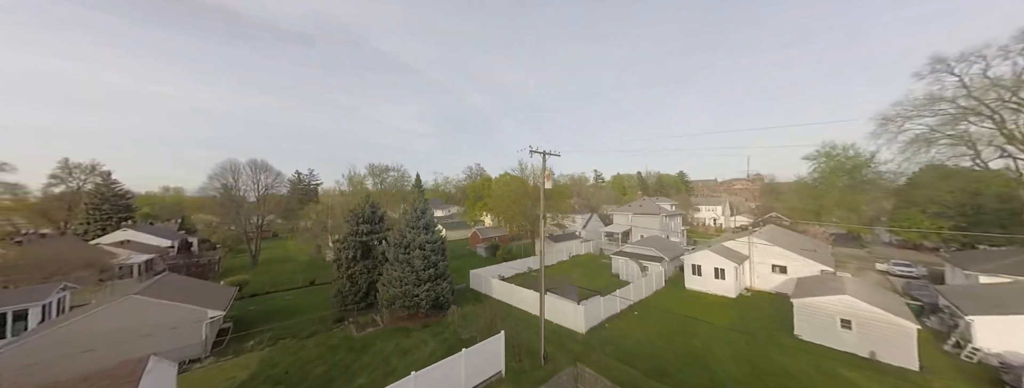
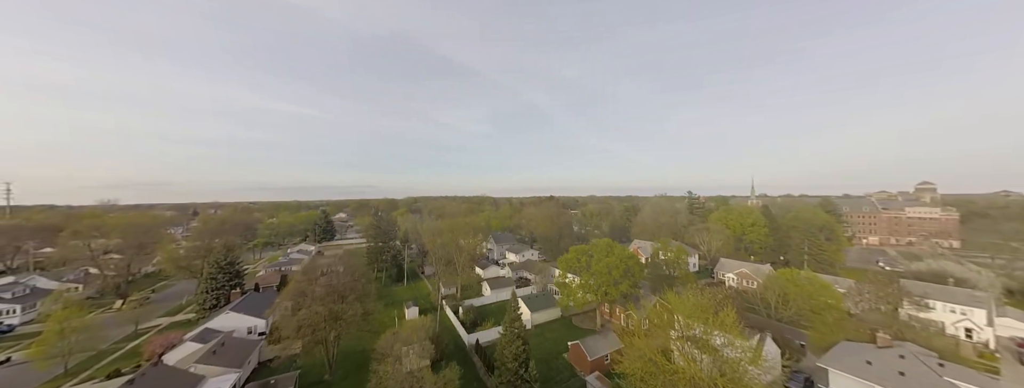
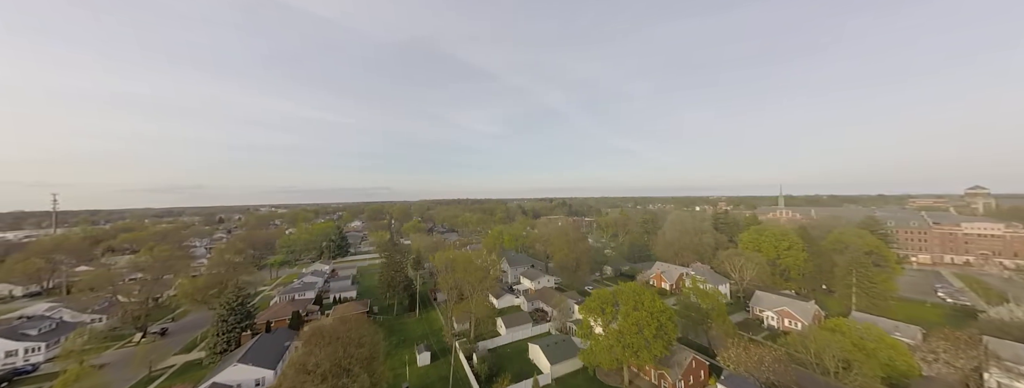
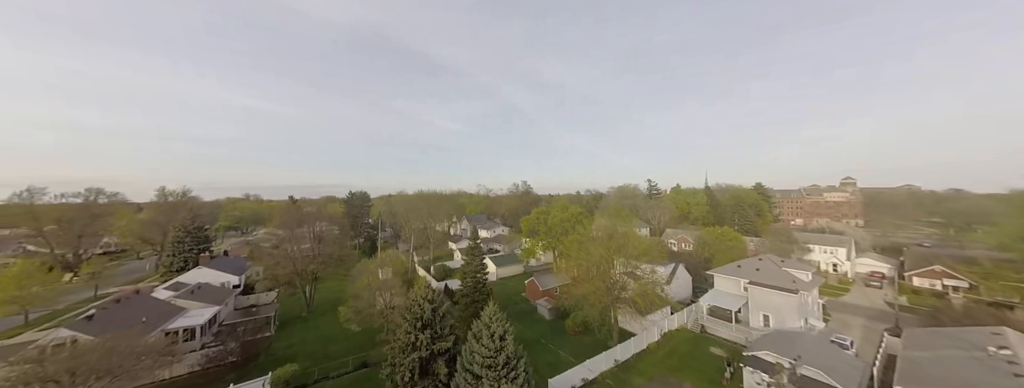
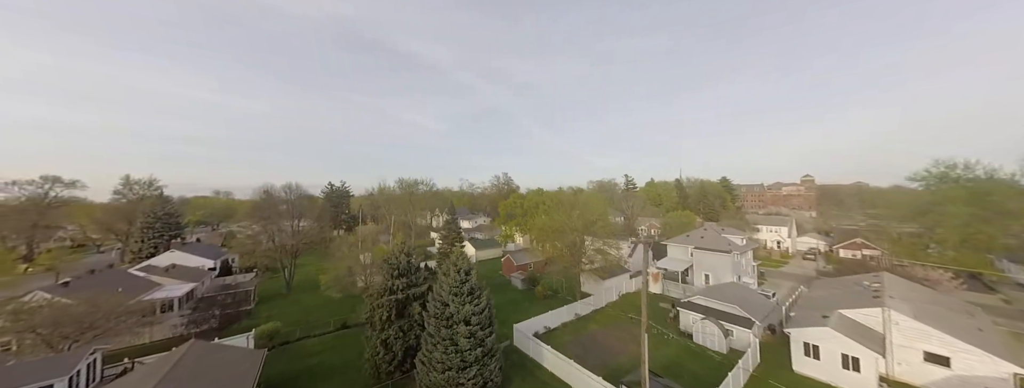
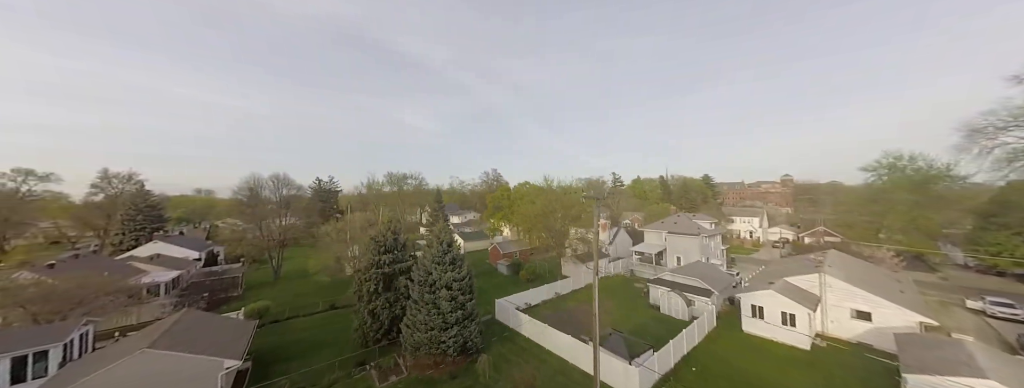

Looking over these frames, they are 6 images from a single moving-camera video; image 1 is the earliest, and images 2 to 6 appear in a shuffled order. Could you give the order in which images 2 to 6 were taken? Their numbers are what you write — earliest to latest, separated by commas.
6, 5, 4, 2, 3
